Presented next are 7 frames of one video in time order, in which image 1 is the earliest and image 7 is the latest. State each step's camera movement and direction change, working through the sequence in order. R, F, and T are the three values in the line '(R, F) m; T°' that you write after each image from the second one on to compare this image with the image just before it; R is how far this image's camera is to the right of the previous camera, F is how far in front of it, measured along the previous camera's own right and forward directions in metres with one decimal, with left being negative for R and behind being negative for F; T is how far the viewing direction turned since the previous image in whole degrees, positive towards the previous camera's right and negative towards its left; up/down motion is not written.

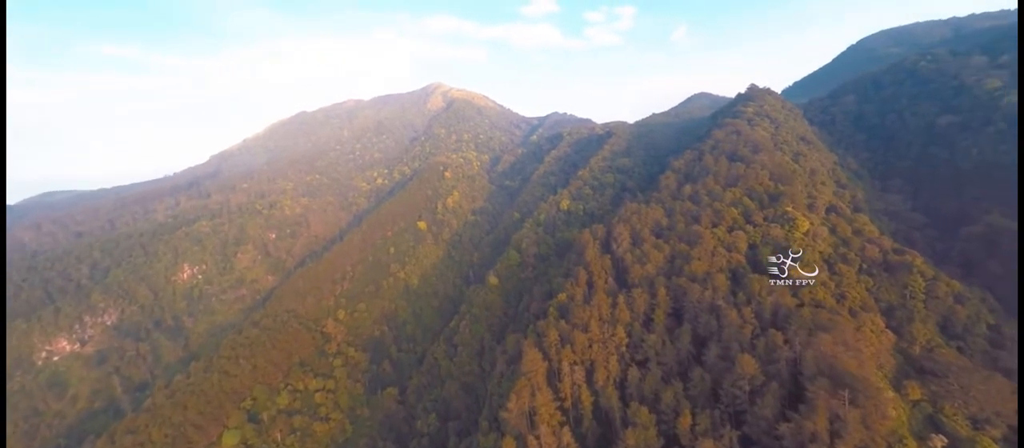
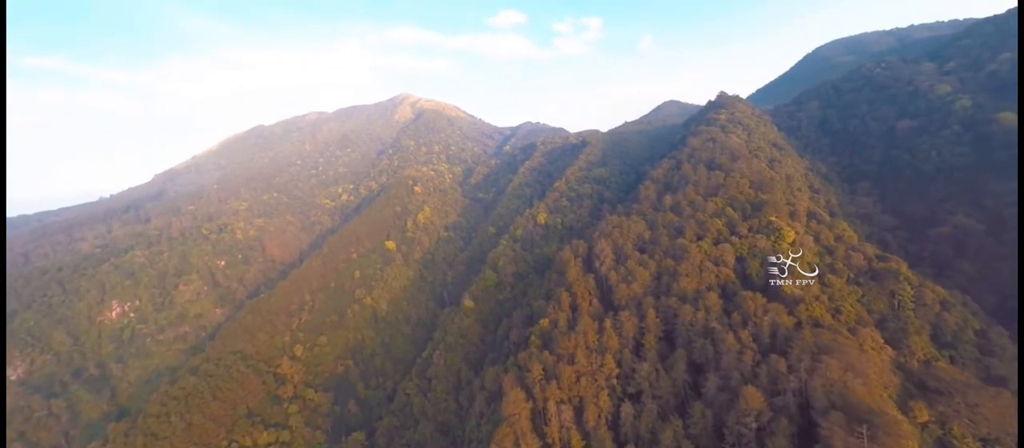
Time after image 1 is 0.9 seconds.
(+0.4, +4.1) m; +4°
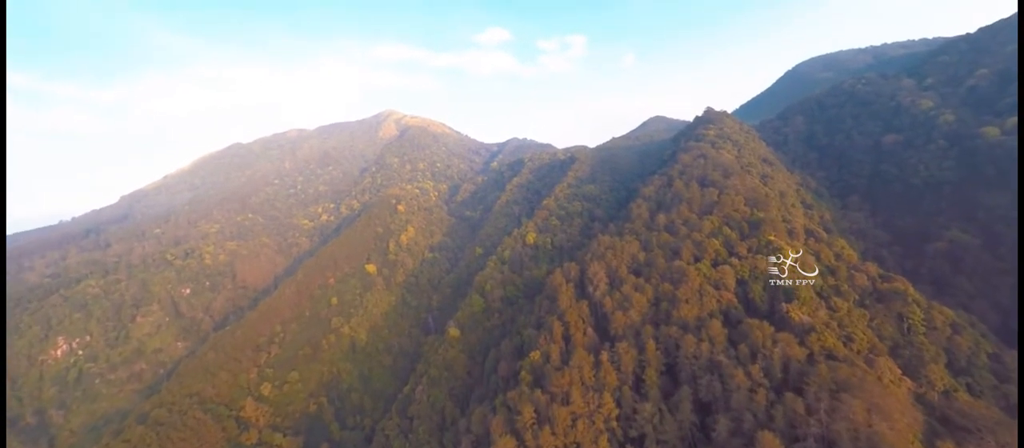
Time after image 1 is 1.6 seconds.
(+0.3, +3.0) m; +2°
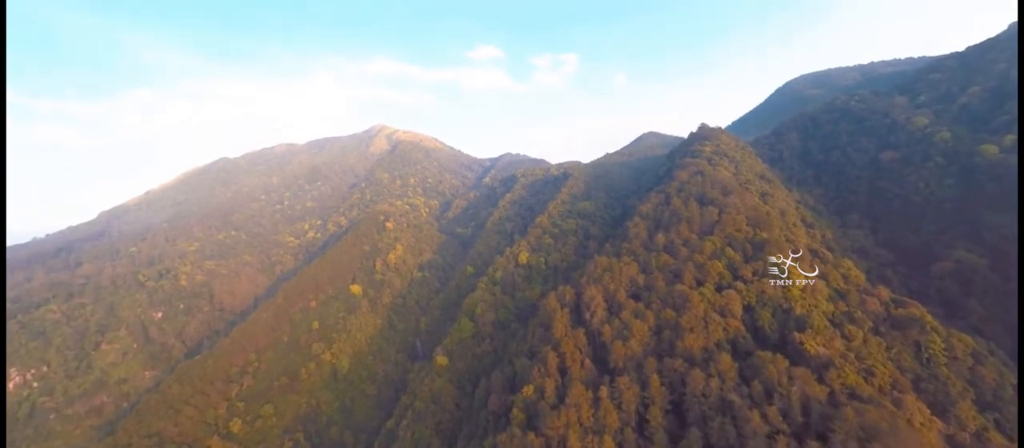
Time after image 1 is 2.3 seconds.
(+0.4, +2.6) m; +1°
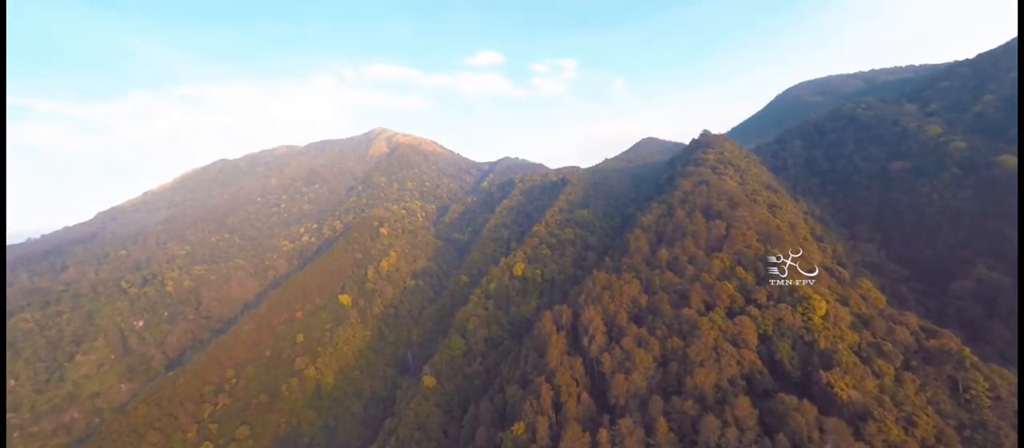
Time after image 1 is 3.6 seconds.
(+0.7, +2.9) m; 0°
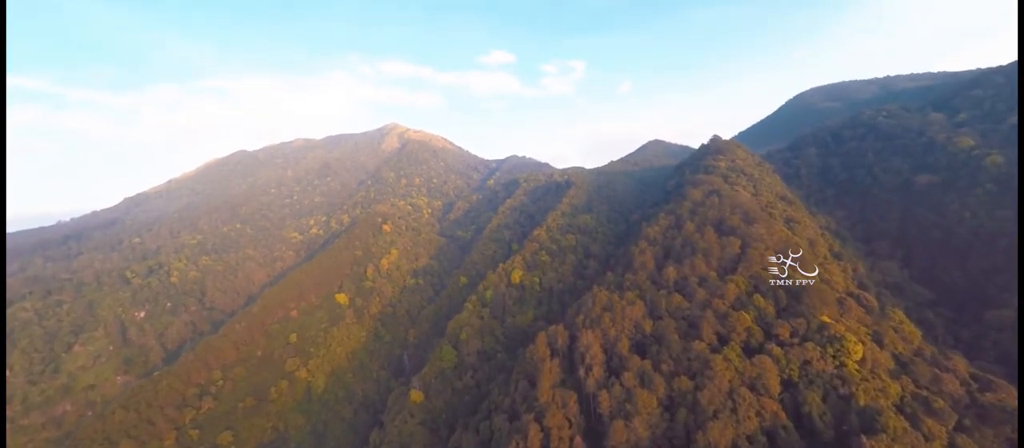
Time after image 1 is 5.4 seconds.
(+1.2, +2.5) m; -1°
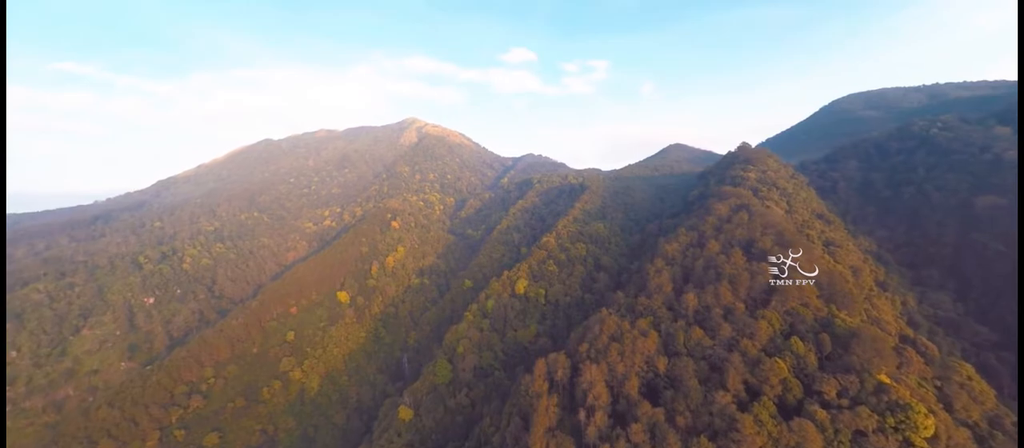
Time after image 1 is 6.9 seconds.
(+1.1, +3.5) m; -2°
